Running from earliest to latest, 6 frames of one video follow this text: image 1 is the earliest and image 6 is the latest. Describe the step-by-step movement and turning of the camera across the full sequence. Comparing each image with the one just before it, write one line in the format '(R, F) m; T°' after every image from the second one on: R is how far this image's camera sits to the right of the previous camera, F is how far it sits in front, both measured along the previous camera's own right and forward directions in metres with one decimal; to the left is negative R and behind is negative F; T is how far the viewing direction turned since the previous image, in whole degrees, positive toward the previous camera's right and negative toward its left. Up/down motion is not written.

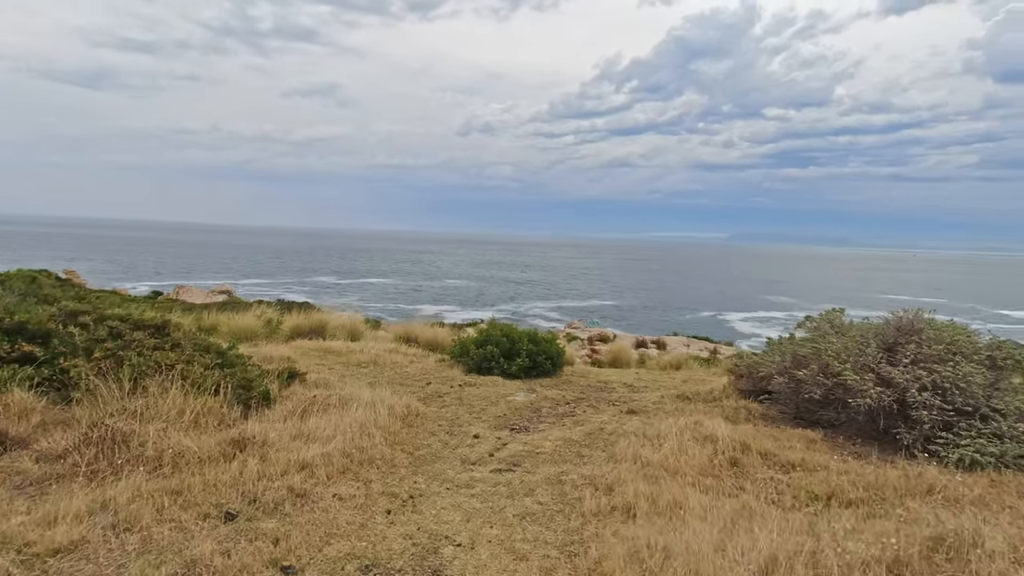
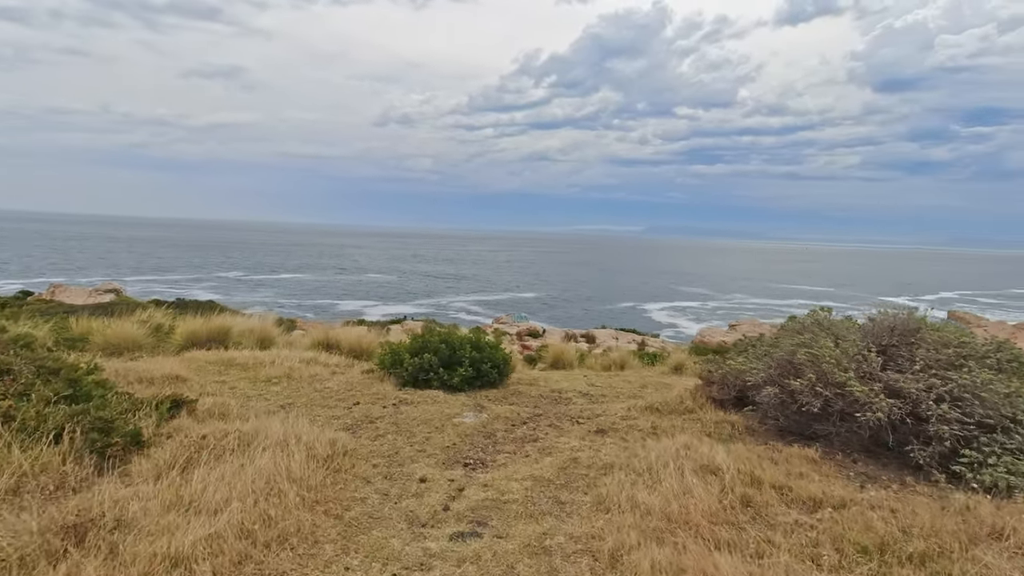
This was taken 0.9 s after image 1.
(-0.2, +1.1) m; +8°
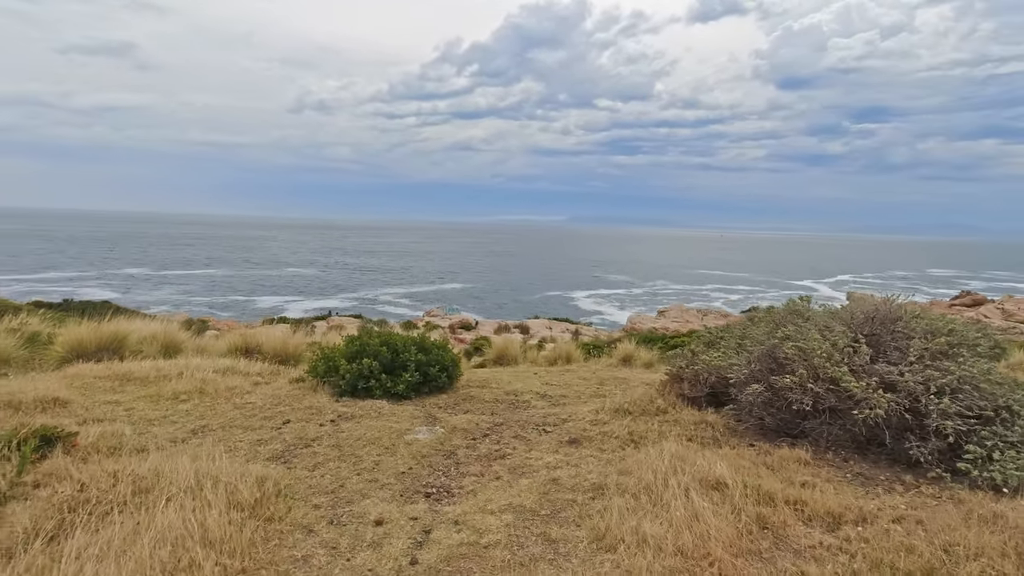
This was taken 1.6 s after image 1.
(-0.3, +0.7) m; +7°
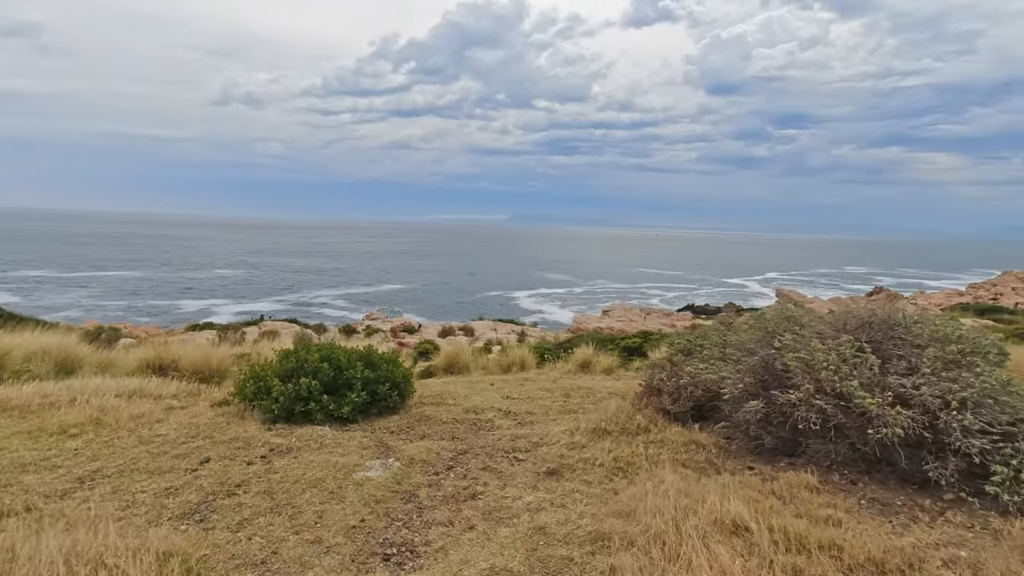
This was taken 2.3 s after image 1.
(-0.2, +0.7) m; +6°
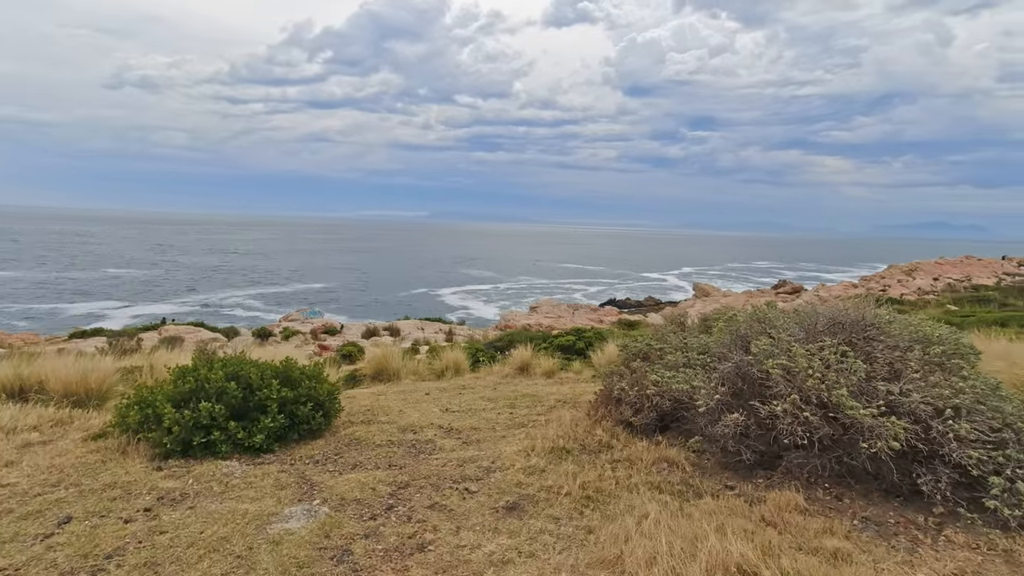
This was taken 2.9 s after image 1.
(-0.2, +0.6) m; +8°
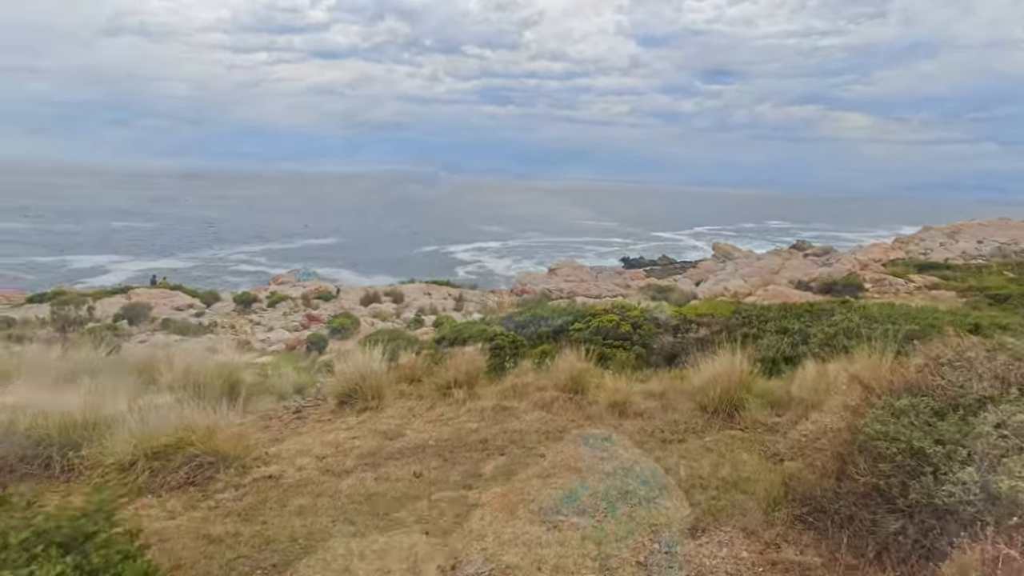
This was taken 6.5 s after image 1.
(-0.4, +3.6) m; -1°
